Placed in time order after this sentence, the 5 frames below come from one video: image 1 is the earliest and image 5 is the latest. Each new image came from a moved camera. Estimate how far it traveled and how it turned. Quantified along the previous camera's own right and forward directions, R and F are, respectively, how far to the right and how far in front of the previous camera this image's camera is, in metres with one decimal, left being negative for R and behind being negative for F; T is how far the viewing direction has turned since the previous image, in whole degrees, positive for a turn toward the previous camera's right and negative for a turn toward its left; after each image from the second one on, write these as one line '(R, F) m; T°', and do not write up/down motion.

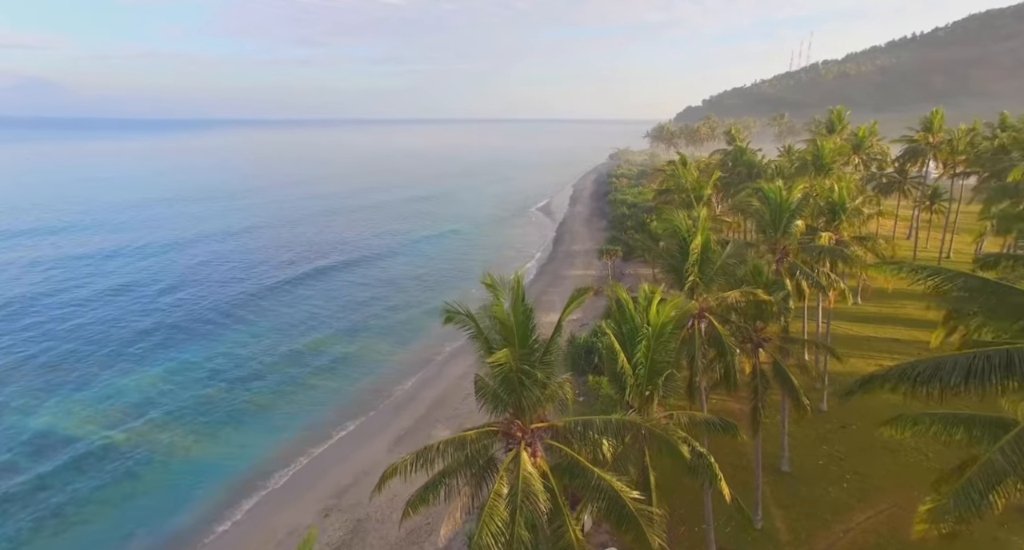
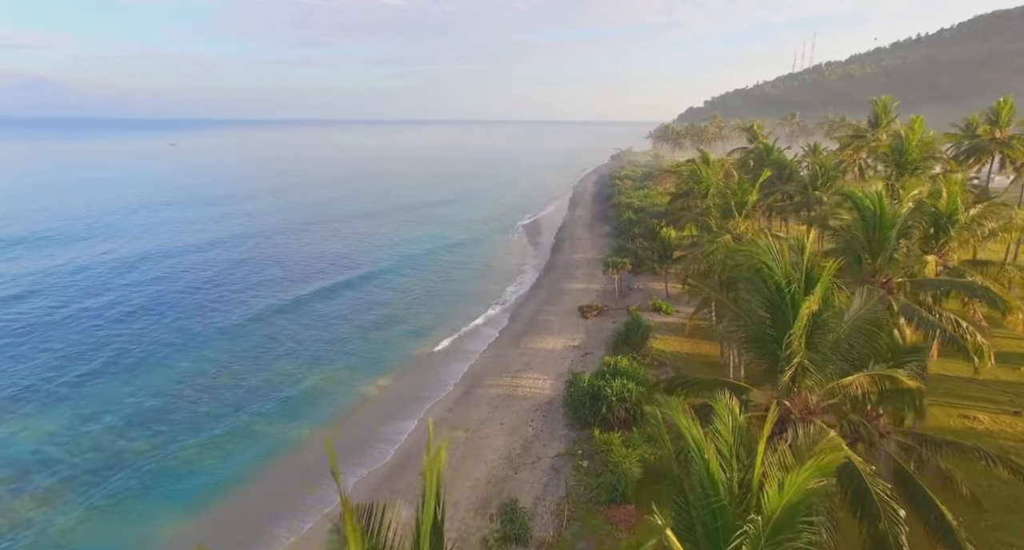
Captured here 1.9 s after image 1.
(+0.6, +6.2) m; 0°
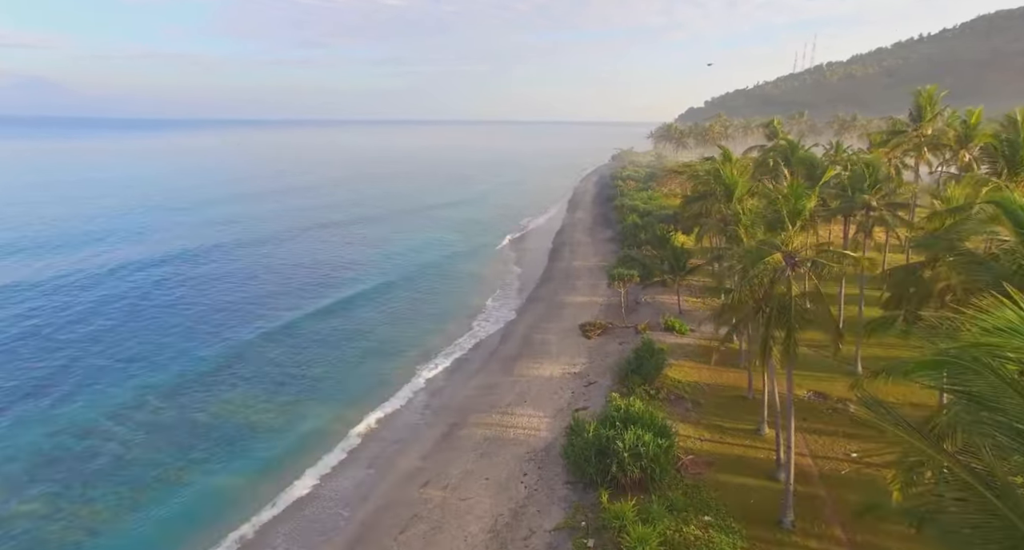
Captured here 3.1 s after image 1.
(+0.4, +4.8) m; 0°
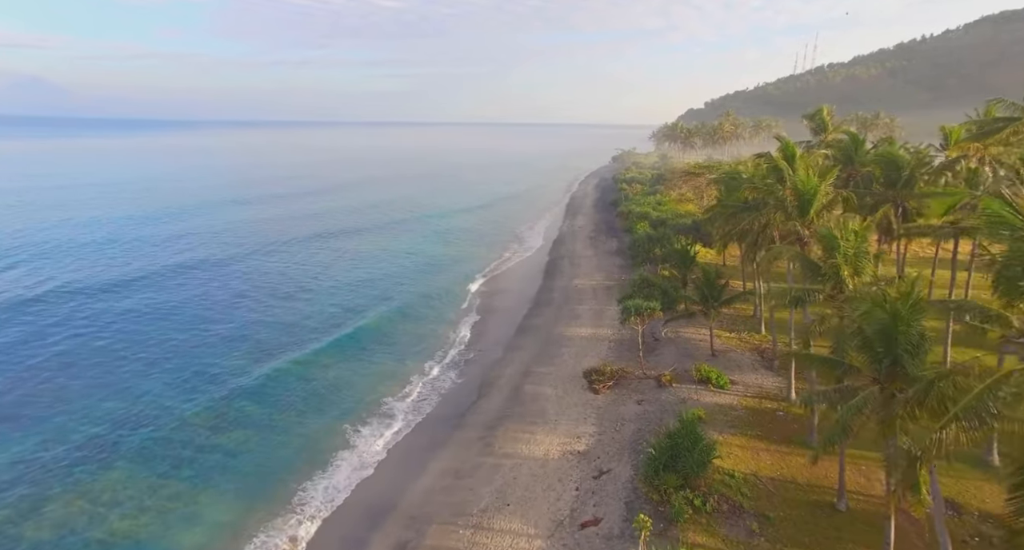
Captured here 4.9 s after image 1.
(+0.7, +8.5) m; 0°
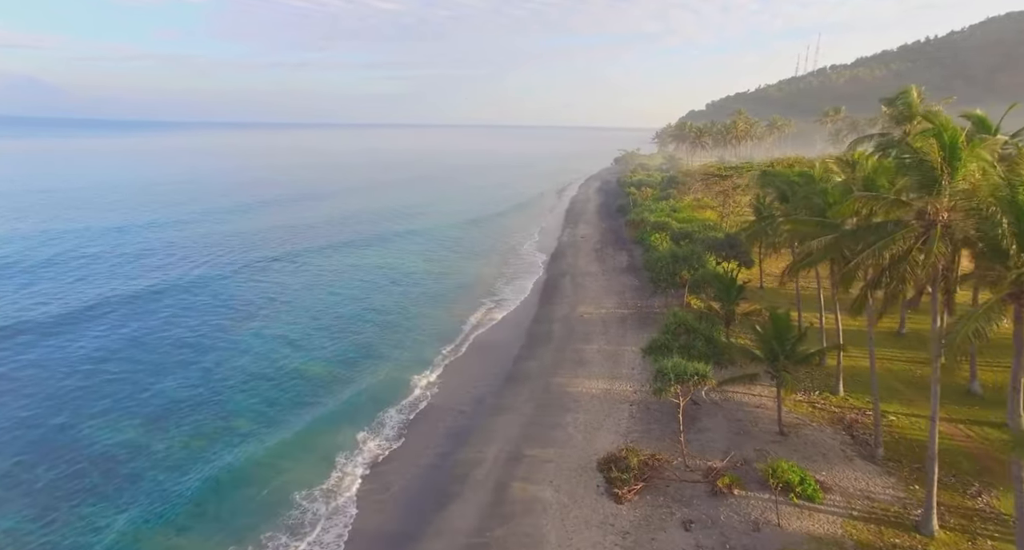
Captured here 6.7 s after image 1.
(+0.5, +8.8) m; 0°
